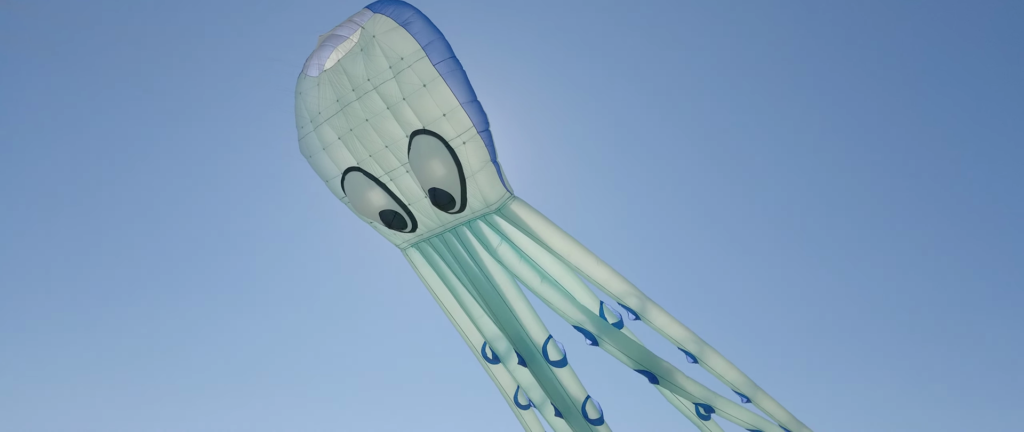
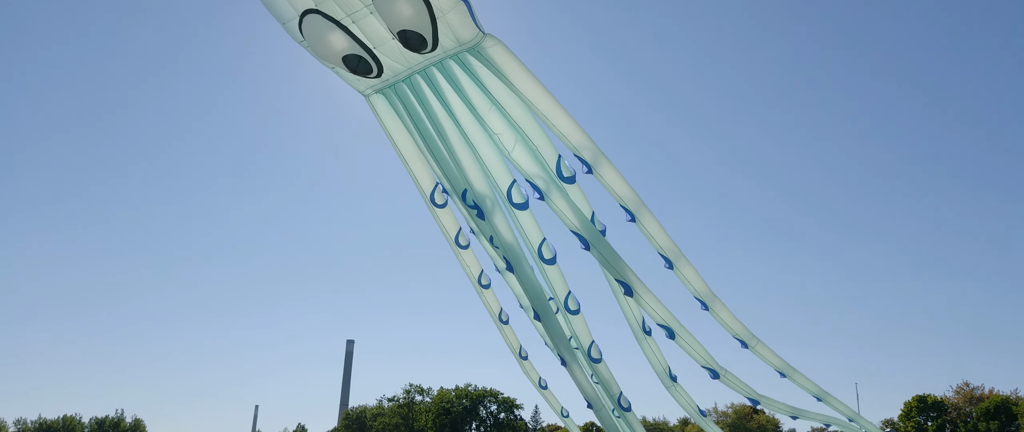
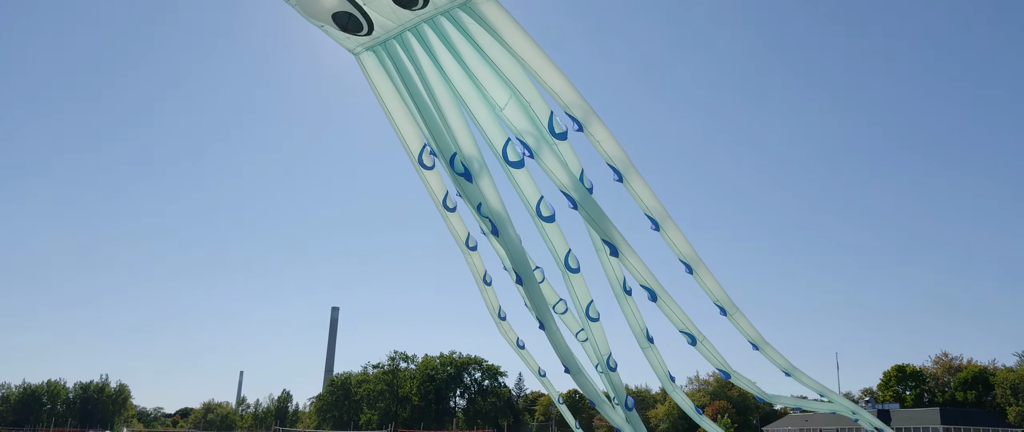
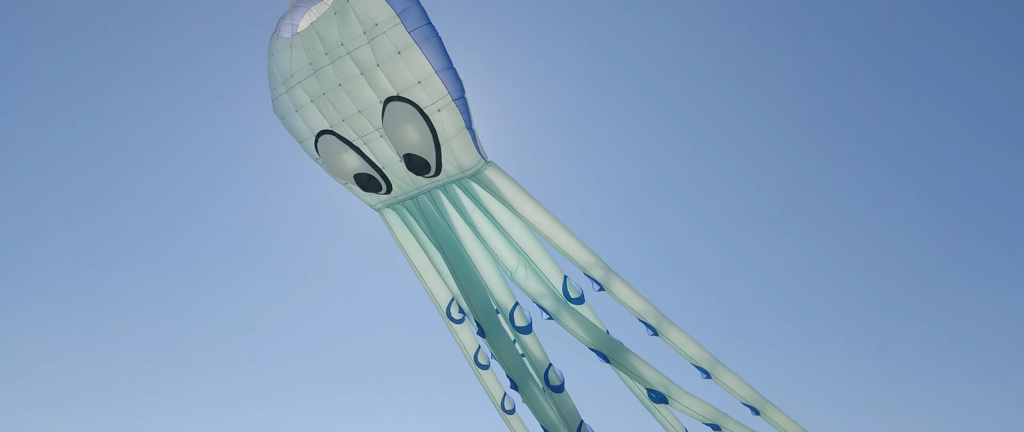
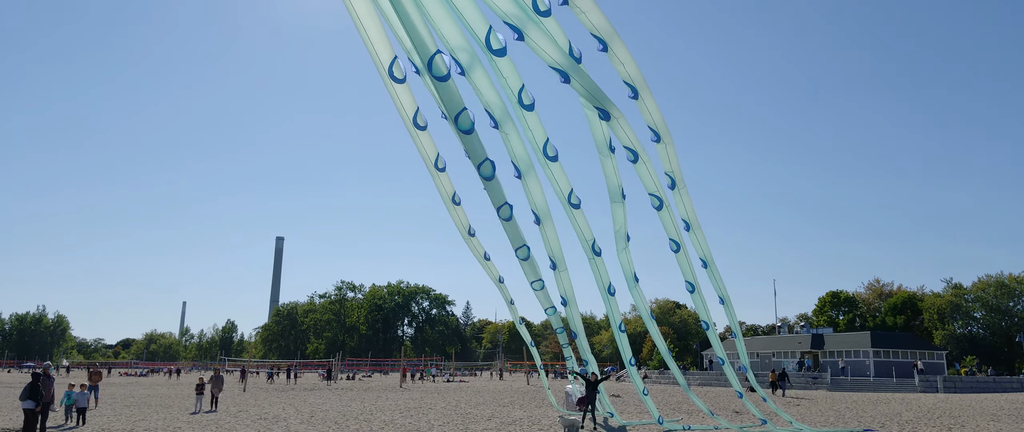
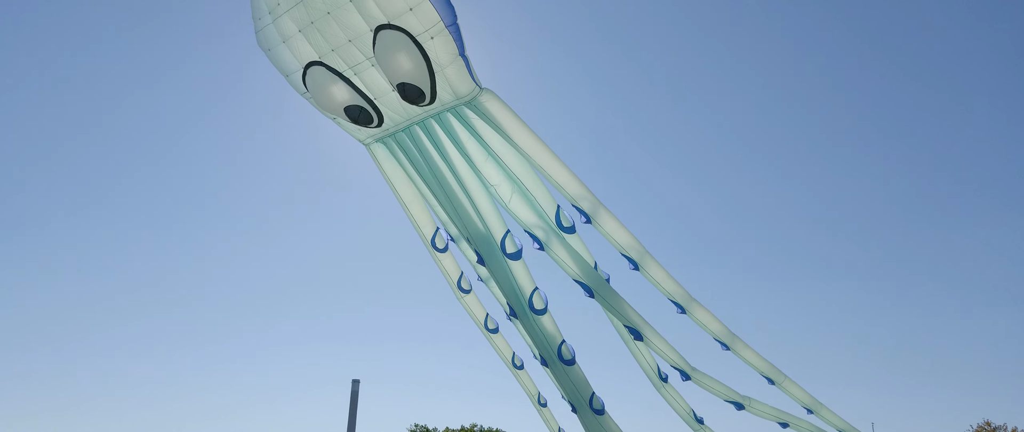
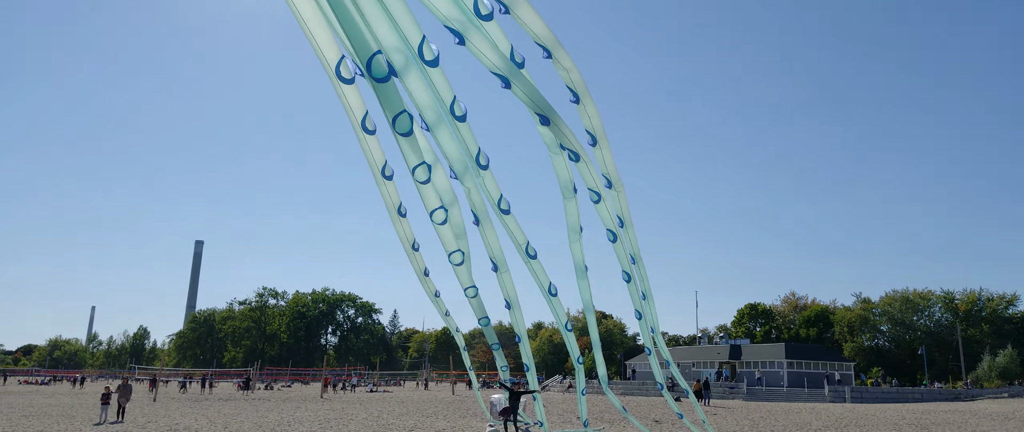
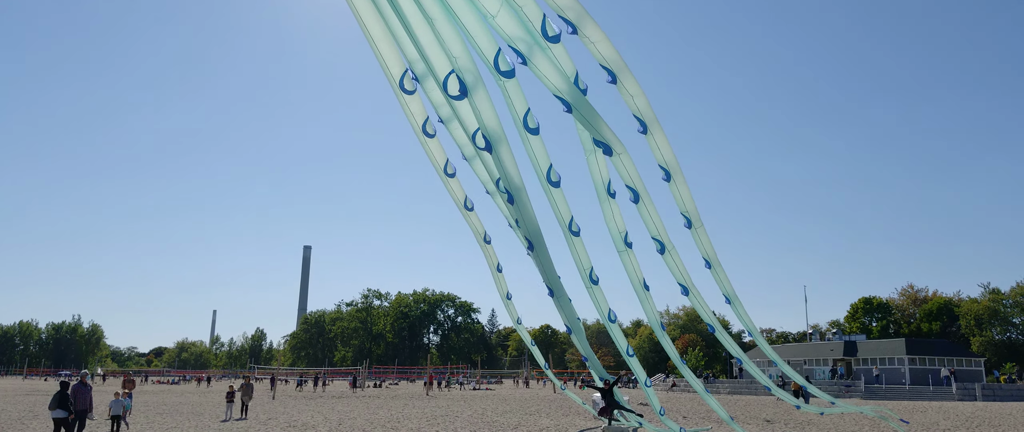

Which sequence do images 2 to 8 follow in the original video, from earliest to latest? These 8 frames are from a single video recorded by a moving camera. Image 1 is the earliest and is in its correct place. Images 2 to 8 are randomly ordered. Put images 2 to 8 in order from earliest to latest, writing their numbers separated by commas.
4, 6, 2, 3, 8, 5, 7
